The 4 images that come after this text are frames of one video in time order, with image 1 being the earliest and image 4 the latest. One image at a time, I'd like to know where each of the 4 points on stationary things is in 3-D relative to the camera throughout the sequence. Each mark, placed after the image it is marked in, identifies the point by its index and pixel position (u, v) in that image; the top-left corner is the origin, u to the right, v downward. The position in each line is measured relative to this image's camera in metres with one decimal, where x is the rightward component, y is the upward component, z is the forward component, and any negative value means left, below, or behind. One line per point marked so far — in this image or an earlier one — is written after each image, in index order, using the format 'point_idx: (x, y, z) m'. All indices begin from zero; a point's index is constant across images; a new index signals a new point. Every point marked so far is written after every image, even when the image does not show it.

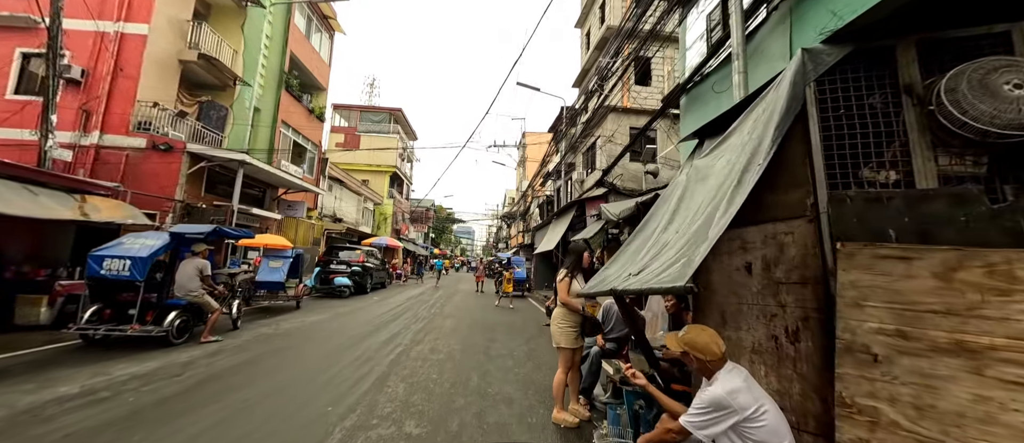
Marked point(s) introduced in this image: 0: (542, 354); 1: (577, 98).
0: (+0.5, -2.3, +5.8) m
1: (+2.7, +5.0, +14.1) m
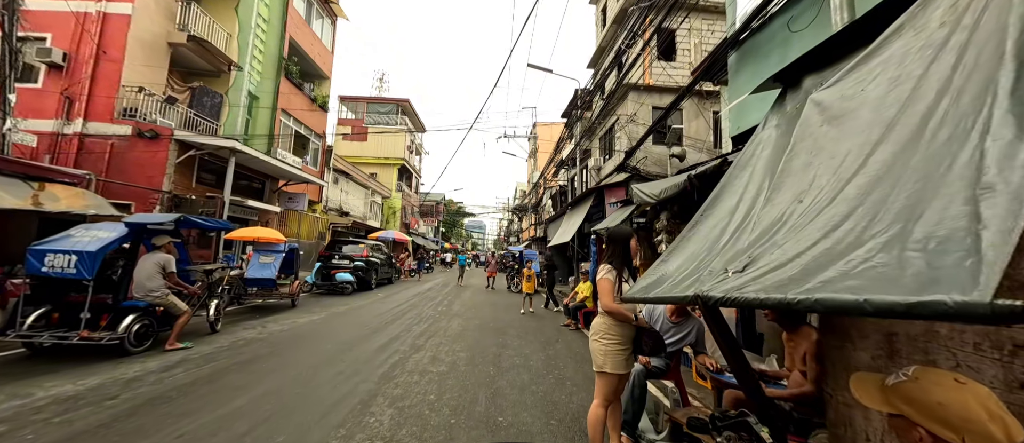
0: (+0.7, -2.0, +4.9) m
1: (+3.1, +5.4, +13.0) m
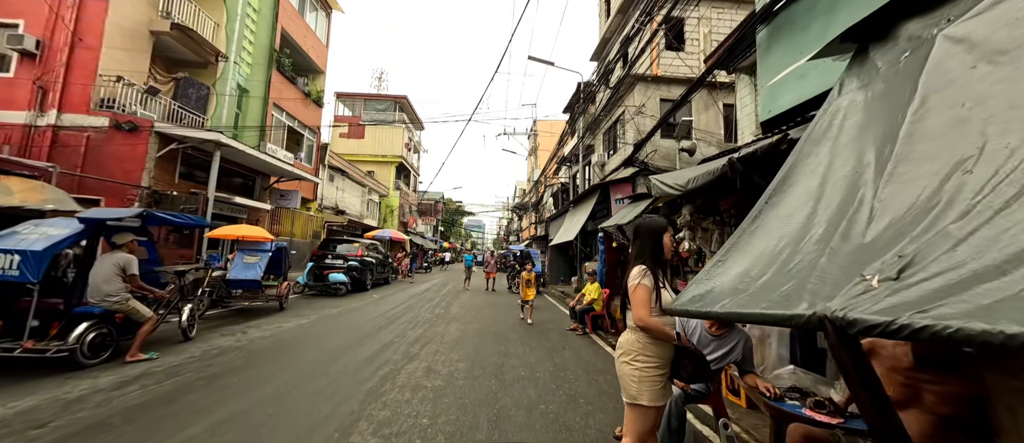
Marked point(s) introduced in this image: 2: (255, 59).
0: (+0.8, -2.0, +4.4) m
1: (+3.1, +5.5, +12.5) m
2: (-10.2, +6.4, +13.6) m
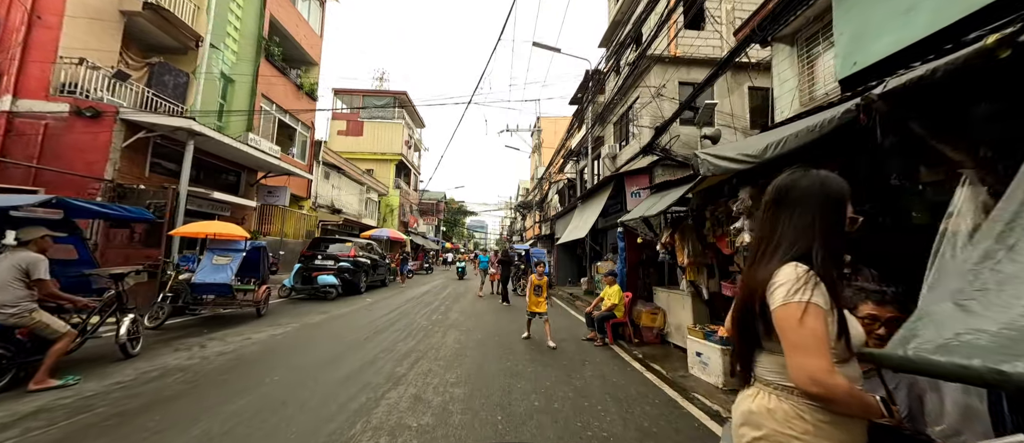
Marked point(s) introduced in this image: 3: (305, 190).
0: (+0.9, -1.8, +3.4) m
1: (+3.2, +5.6, +11.5) m
2: (-10.0, +6.5, +12.7) m
3: (-9.8, +1.5, +16.3) m
